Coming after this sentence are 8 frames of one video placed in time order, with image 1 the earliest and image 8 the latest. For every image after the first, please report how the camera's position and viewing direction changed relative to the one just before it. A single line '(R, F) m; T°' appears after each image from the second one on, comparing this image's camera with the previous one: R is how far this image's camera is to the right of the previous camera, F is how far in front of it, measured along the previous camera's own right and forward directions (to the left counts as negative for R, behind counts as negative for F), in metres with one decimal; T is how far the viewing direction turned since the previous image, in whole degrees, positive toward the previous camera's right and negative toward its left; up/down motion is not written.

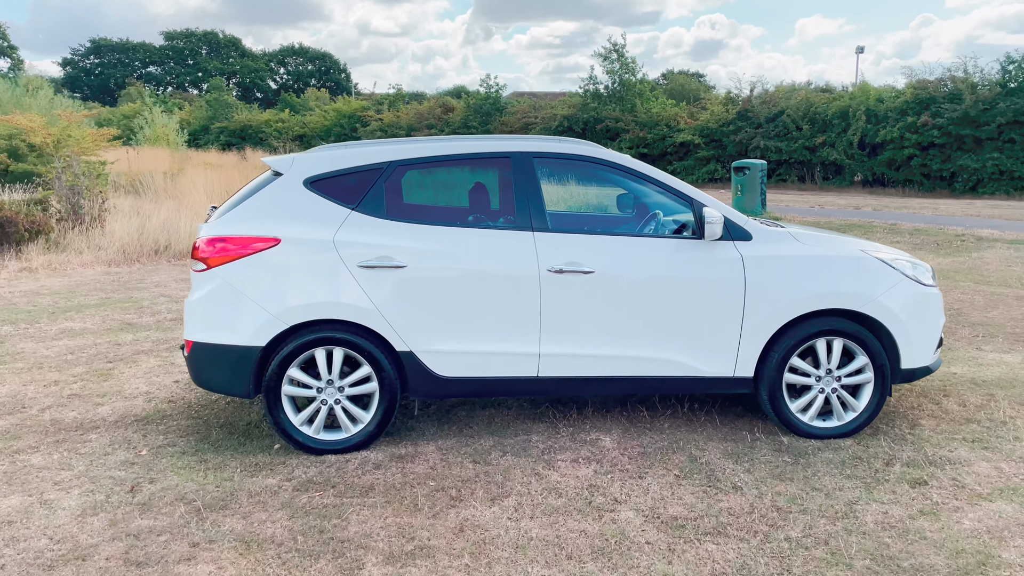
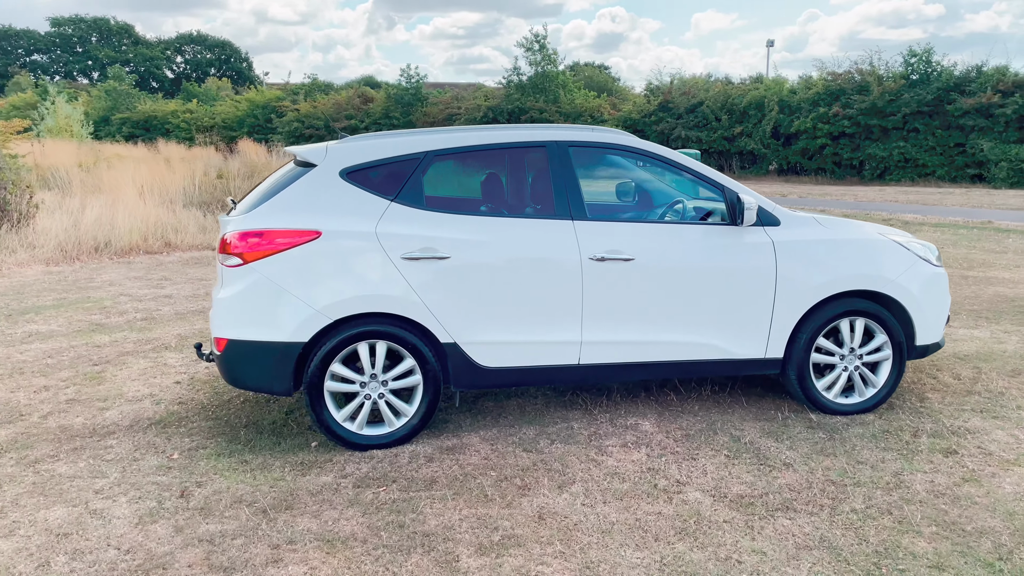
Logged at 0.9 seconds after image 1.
(-0.6, 0.0) m; +6°
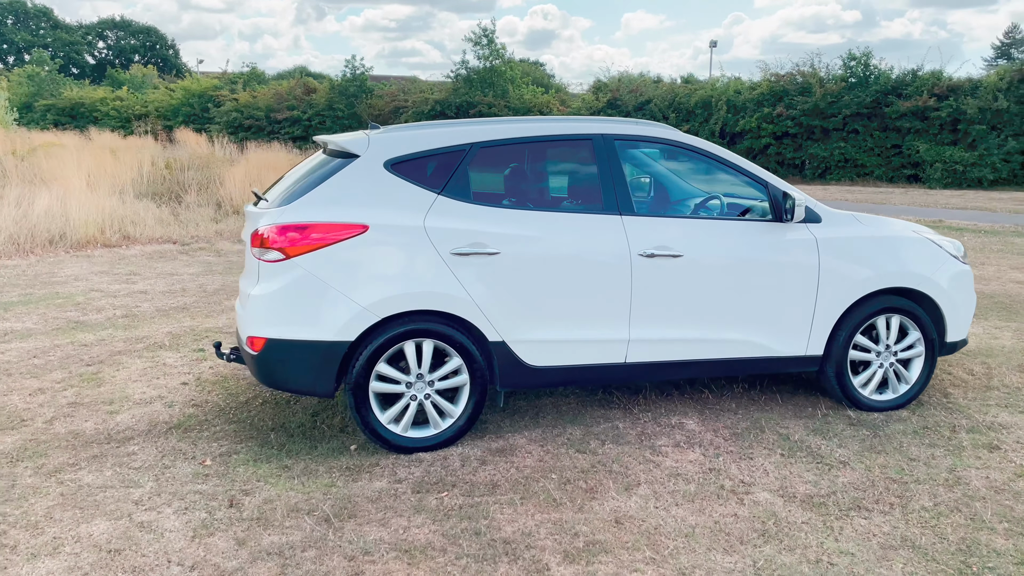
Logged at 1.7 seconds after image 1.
(-0.5, +0.1) m; +5°
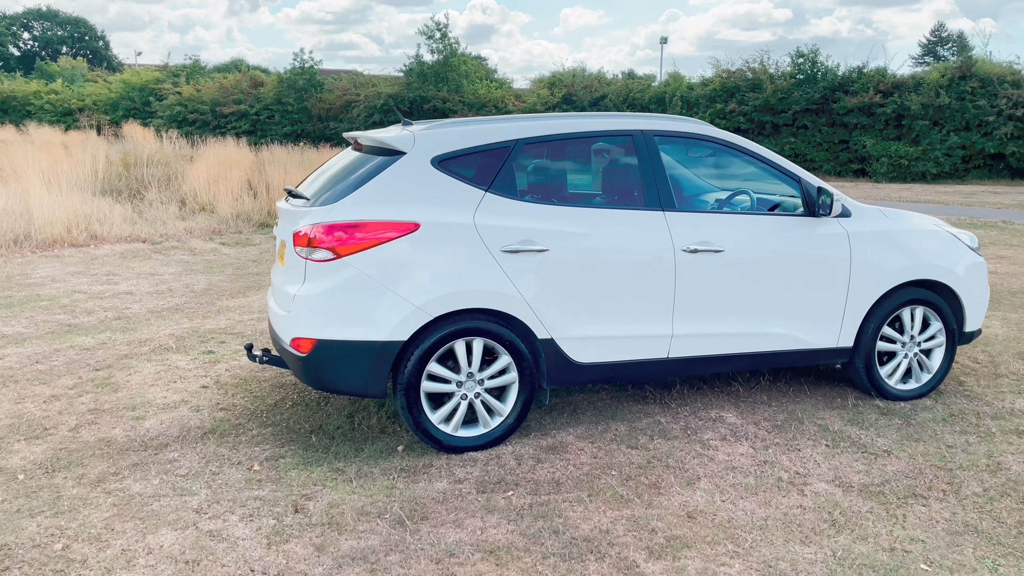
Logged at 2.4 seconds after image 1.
(-0.5, 0.0) m; +4°
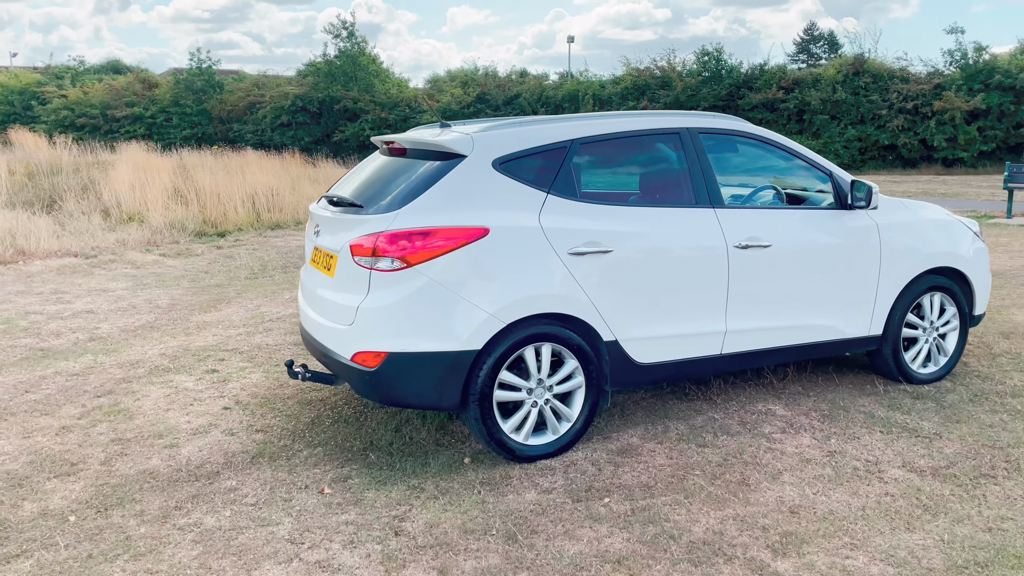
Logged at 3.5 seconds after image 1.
(-0.7, +0.1) m; +7°
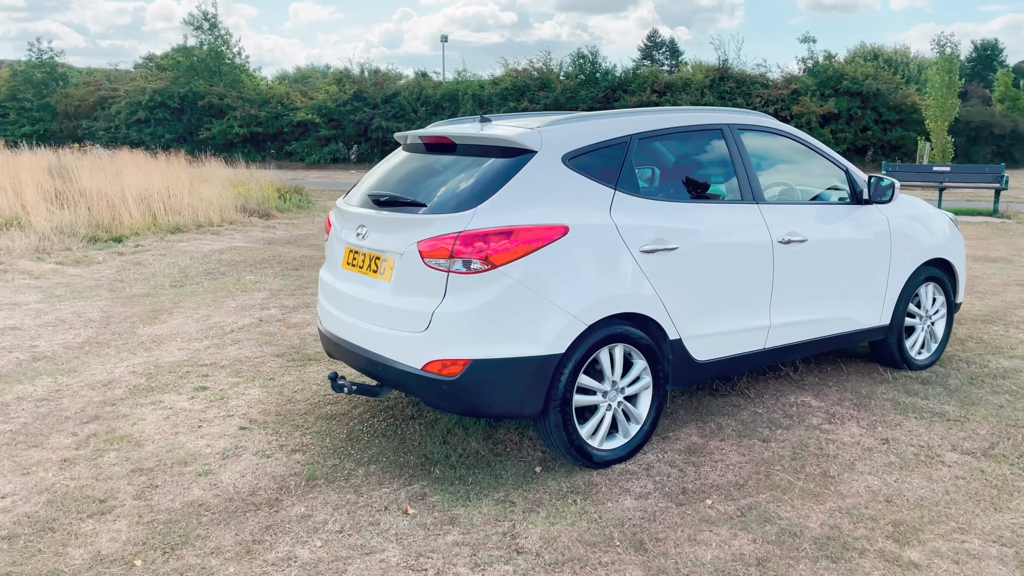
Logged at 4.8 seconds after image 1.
(-0.9, +0.2) m; +10°
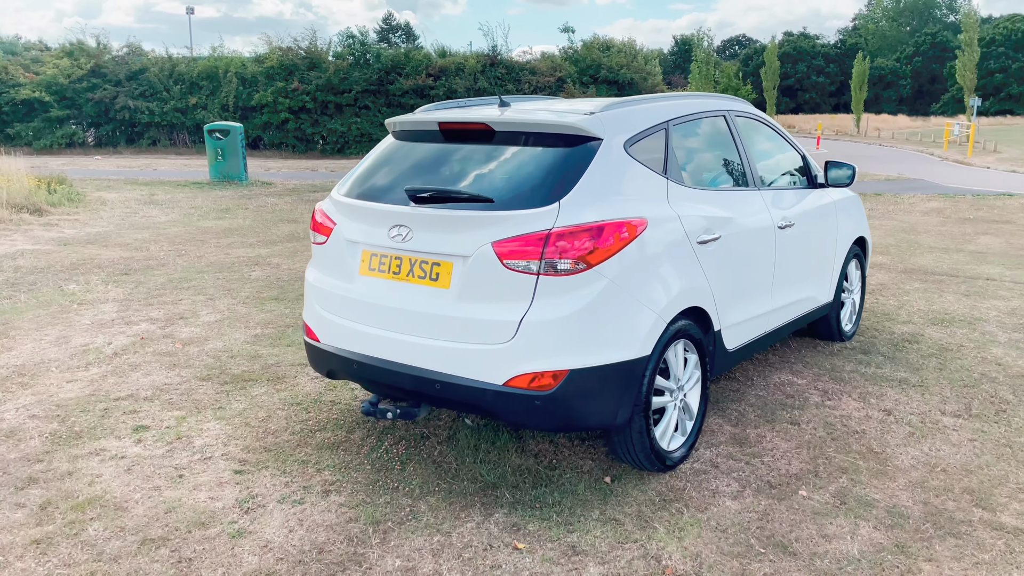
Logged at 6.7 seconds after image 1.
(-1.2, +0.5) m; +17°
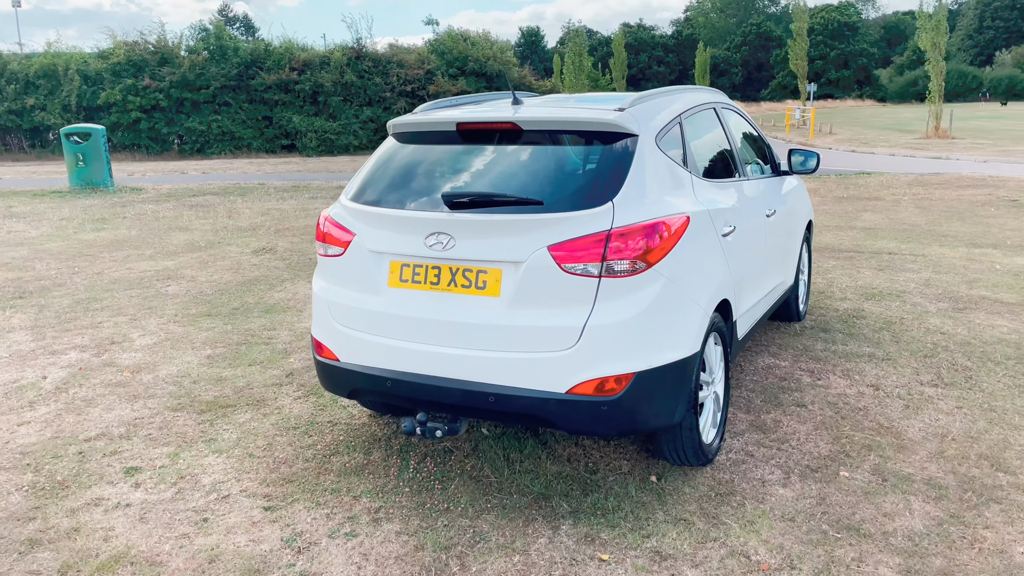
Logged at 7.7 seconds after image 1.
(-0.7, +0.2) m; +10°
